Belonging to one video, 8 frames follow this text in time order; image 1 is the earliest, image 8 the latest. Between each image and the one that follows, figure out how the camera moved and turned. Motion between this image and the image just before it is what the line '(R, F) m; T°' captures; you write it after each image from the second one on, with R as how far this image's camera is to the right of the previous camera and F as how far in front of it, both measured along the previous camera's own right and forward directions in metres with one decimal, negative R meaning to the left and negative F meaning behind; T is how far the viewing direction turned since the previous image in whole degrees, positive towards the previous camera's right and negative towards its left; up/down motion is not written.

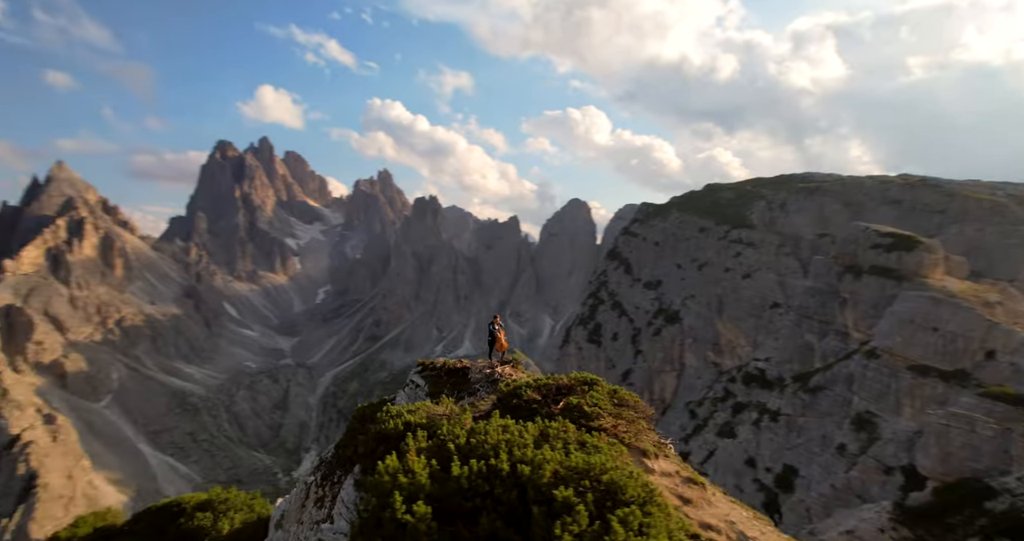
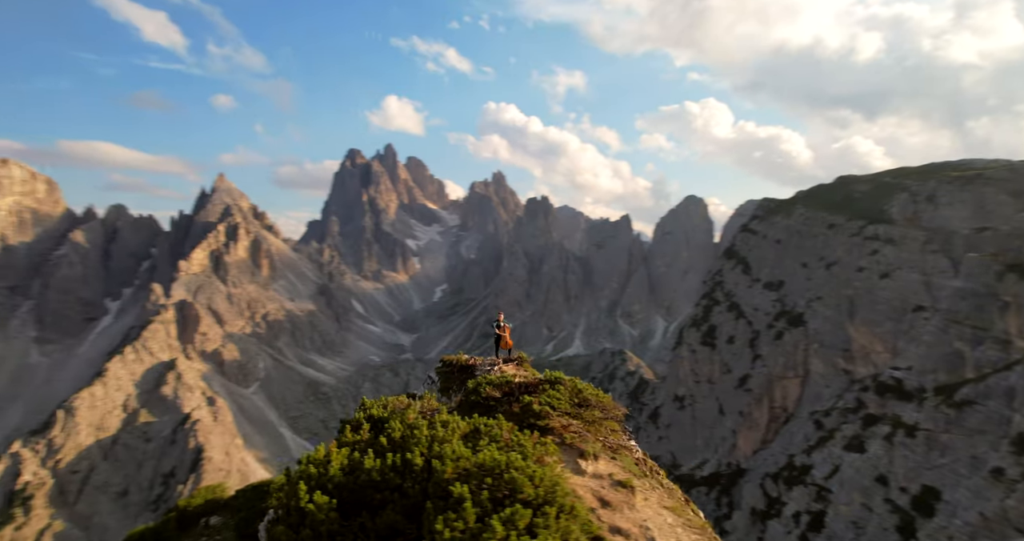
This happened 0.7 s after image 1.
(+0.9, -1.0) m; -11°
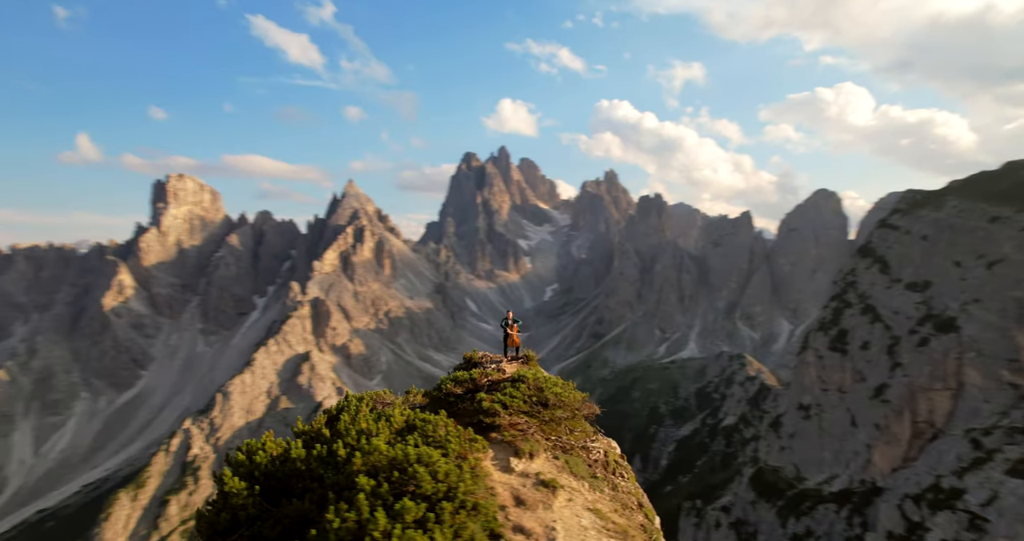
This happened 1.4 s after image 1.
(+1.1, -0.3) m; -11°
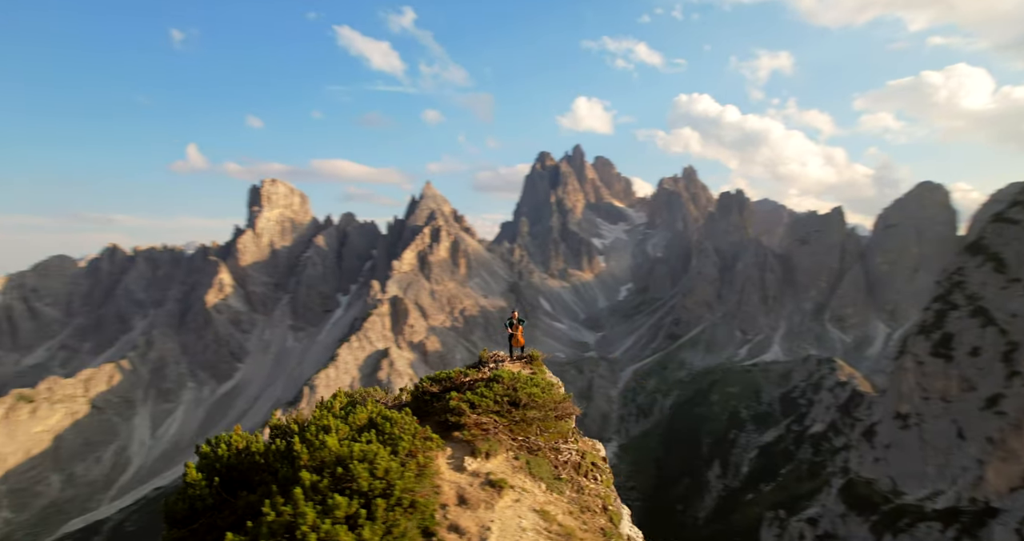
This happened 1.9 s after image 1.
(+0.8, 0.0) m; -7°
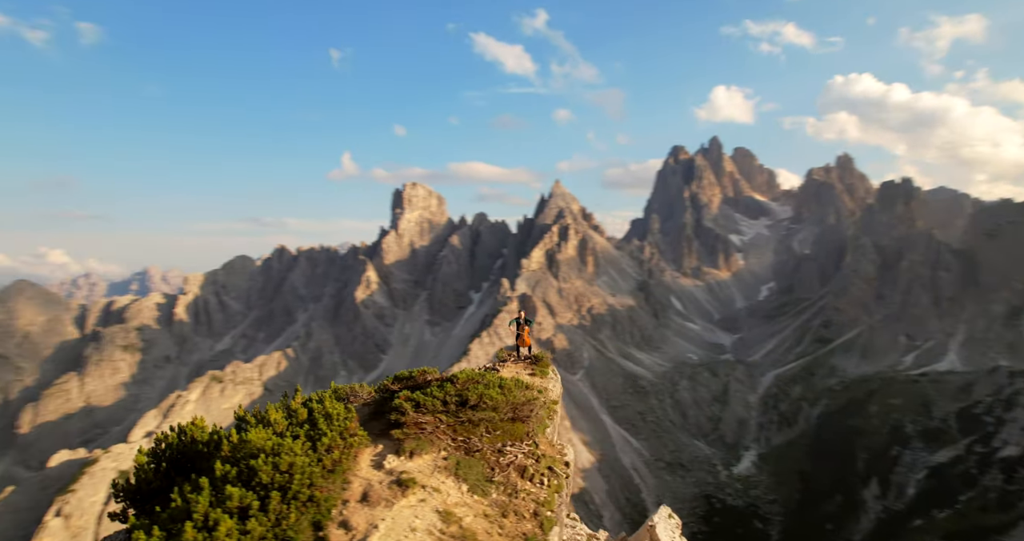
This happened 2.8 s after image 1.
(+1.4, +0.2) m; -13°
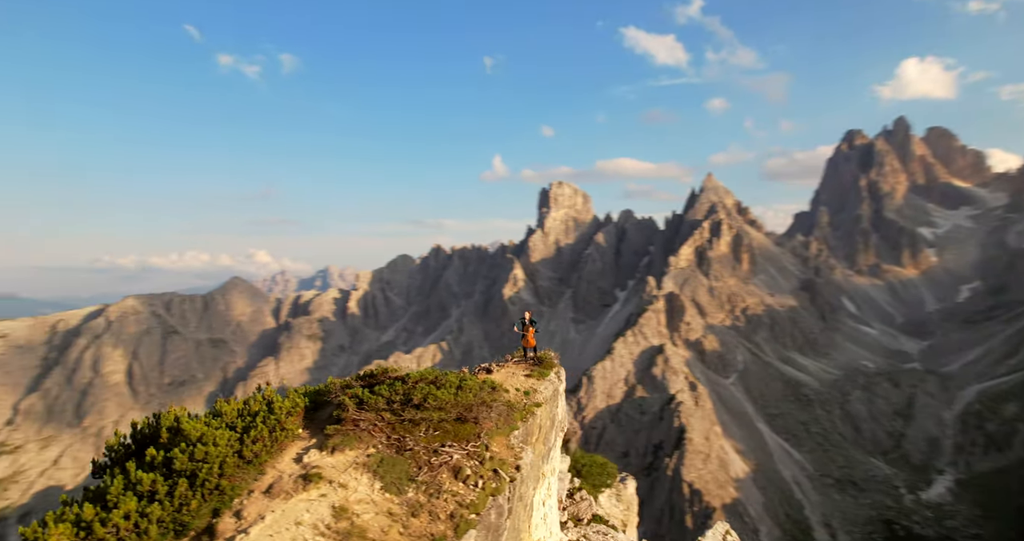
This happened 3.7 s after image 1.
(+1.6, +0.3) m; -15°
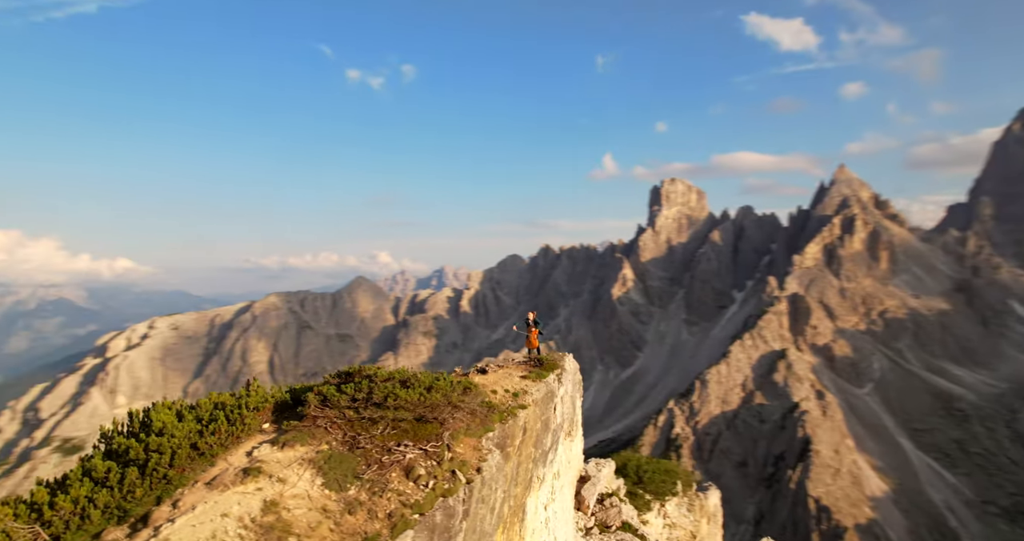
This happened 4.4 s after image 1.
(+1.1, +0.3) m; -11°
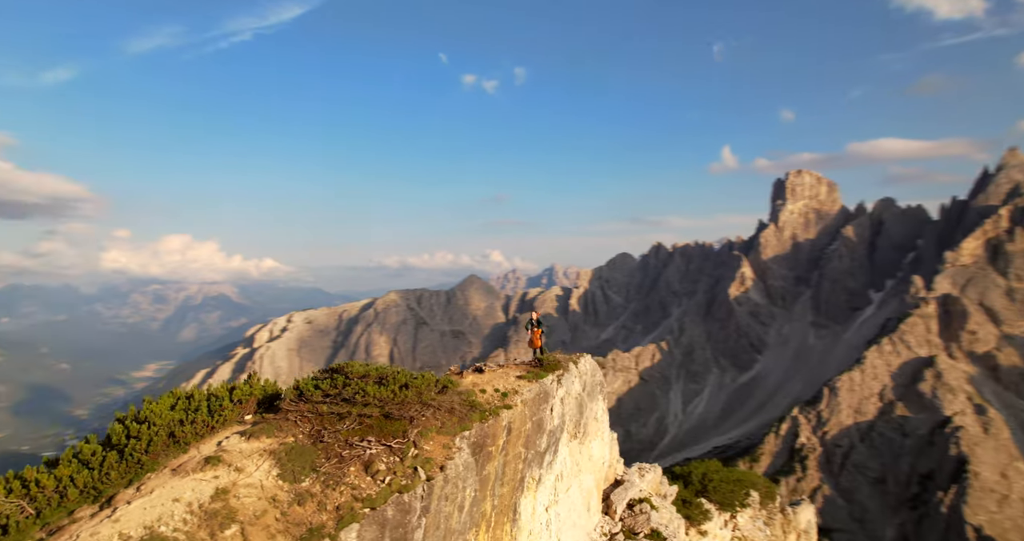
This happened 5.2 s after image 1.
(+1.1, +0.3) m; -11°
